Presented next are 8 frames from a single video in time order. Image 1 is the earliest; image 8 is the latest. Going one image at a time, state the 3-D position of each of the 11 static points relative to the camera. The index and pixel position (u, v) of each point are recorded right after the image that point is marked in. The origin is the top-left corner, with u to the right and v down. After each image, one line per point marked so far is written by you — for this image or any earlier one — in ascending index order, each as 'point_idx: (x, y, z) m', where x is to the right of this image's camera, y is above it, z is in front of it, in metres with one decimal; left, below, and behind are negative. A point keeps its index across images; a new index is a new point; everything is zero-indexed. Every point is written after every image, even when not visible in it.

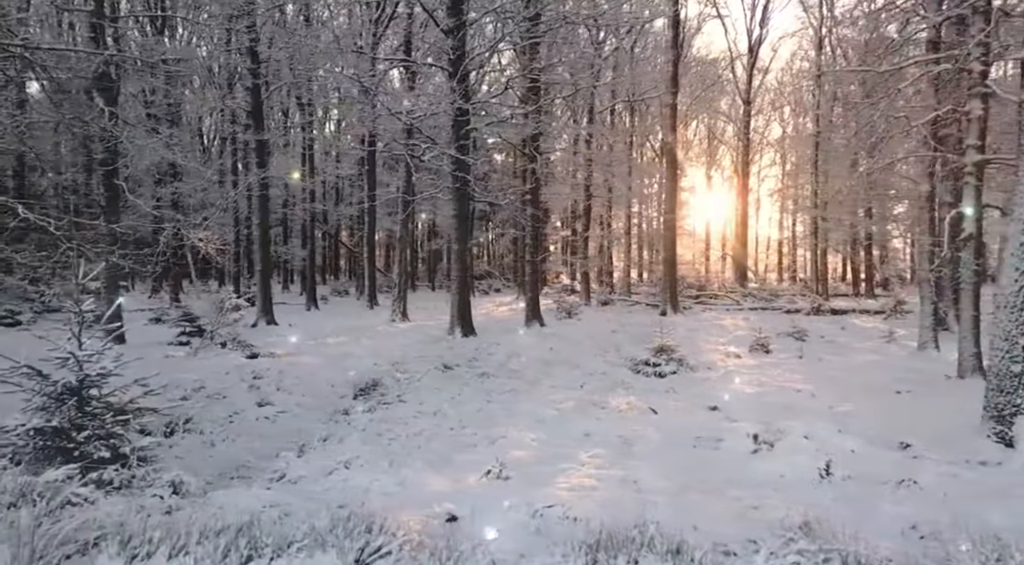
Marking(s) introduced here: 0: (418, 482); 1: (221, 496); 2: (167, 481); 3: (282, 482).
0: (-0.8, -1.7, +6.8) m
1: (-2.3, -1.7, +6.2) m
2: (-2.8, -1.6, +6.4) m
3: (-2.0, -1.7, +6.9) m
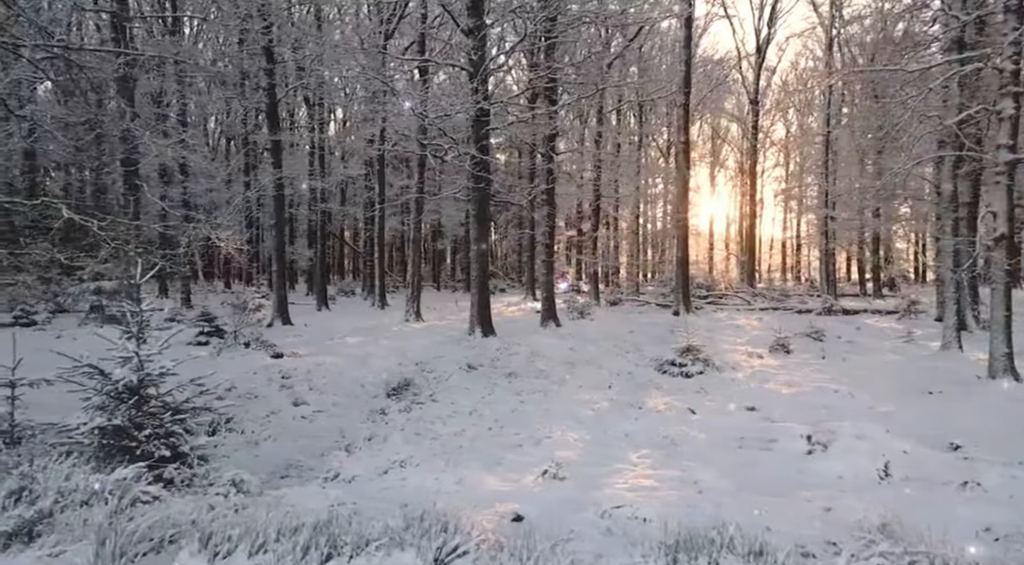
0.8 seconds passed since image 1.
0: (-0.3, -1.7, +6.8) m
1: (-1.8, -1.7, +6.2) m
2: (-2.3, -1.6, +6.5) m
3: (-1.5, -1.7, +6.9) m
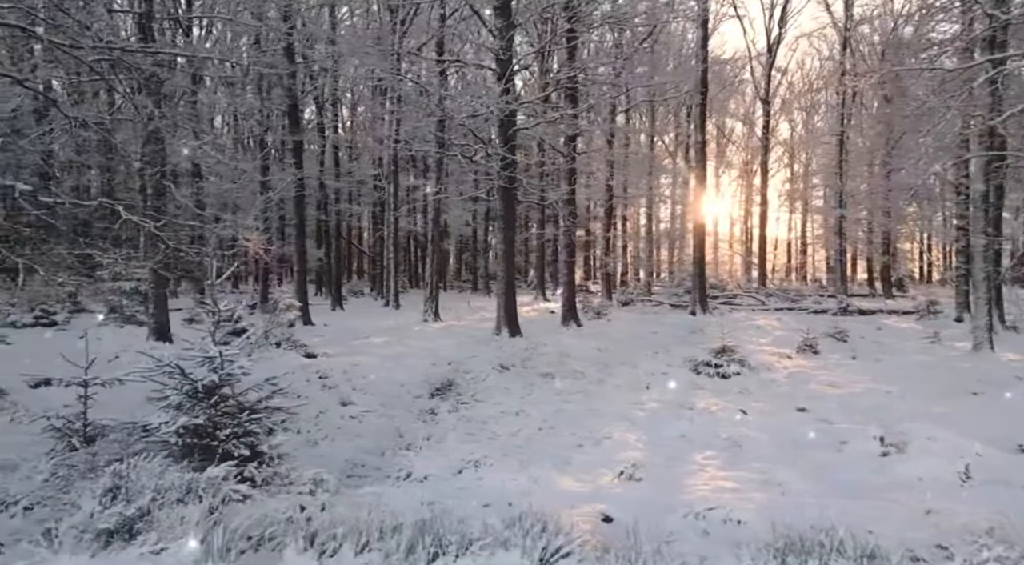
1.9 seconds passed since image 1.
0: (+0.3, -1.7, +6.8) m
1: (-1.2, -1.7, +6.3) m
2: (-1.7, -1.6, +6.5) m
3: (-0.9, -1.7, +7.0) m
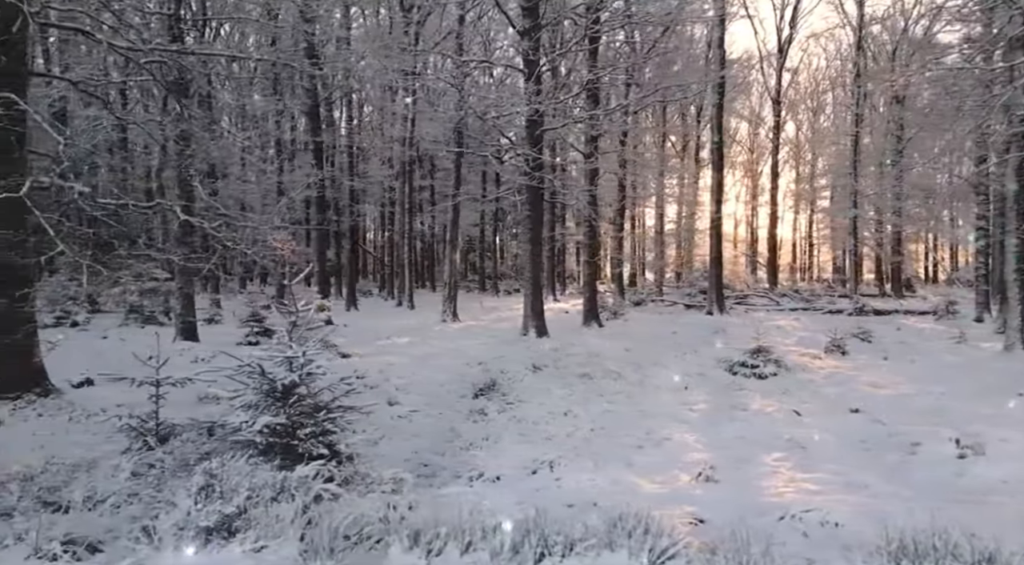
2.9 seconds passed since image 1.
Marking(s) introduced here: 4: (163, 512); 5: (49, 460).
0: (+1.0, -1.7, +6.7) m
1: (-0.5, -1.7, +6.3) m
2: (-1.0, -1.6, +6.5) m
3: (-0.2, -1.7, +7.0) m
4: (-2.4, -1.6, +5.5) m
5: (-4.1, -1.6, +7.0) m
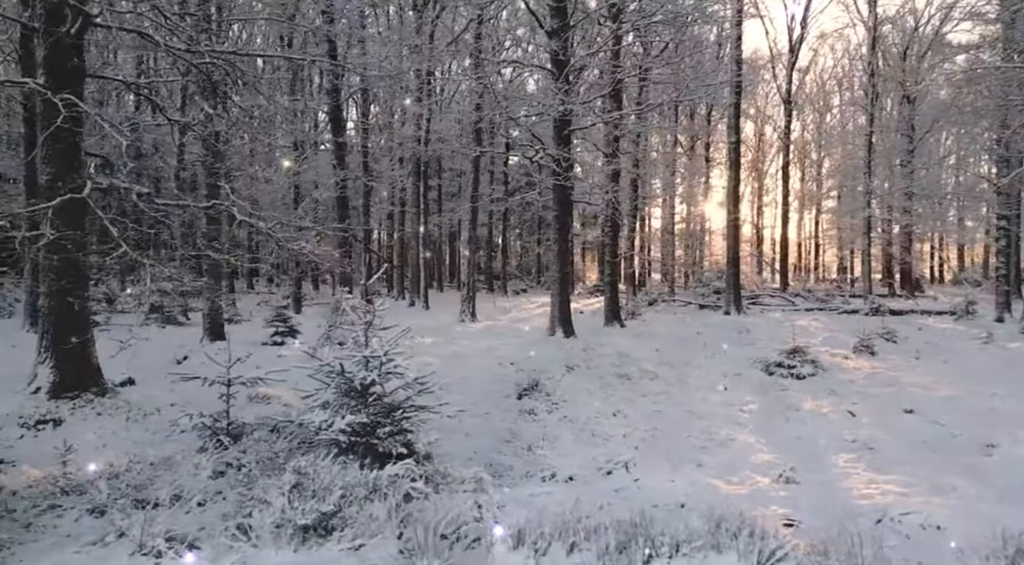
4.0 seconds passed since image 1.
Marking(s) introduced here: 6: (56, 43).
0: (+1.6, -1.7, +6.7) m
1: (+0.1, -1.7, +6.3) m
2: (-0.4, -1.6, +6.5) m
3: (+0.5, -1.7, +6.9) m
4: (-1.8, -1.6, +5.6) m
5: (-3.5, -1.6, +7.1) m
6: (-5.7, +2.9, +9.7) m
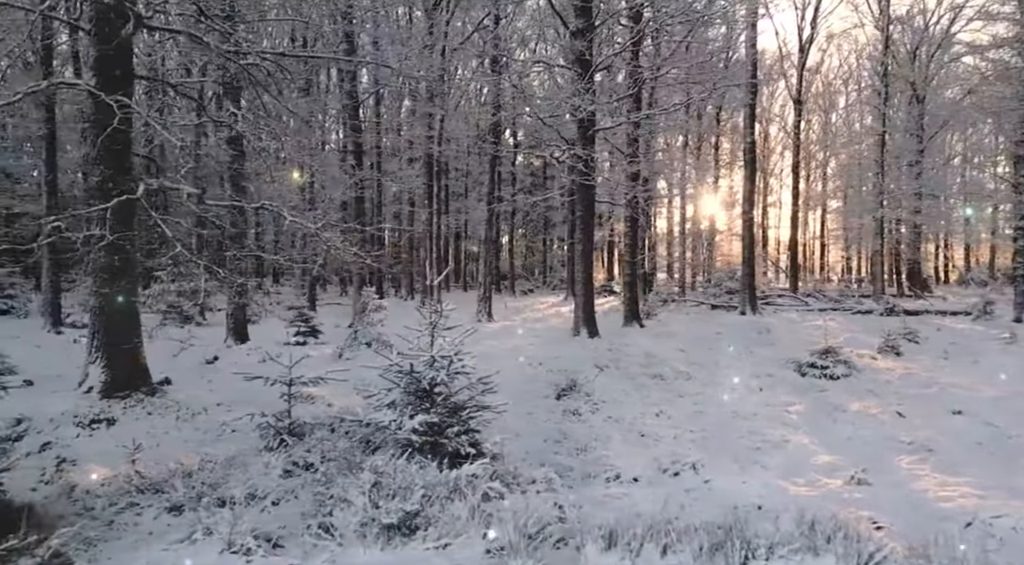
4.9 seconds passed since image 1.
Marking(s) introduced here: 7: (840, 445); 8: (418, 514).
0: (+2.2, -1.7, +6.7) m
1: (+0.7, -1.7, +6.3) m
2: (+0.2, -1.6, +6.5) m
3: (+1.0, -1.7, +6.9) m
4: (-1.2, -1.6, +5.6) m
5: (-2.9, -1.6, +7.2) m
6: (-5.0, +2.9, +9.8) m
7: (+3.9, -1.9, +9.4) m
8: (-0.6, -1.6, +5.4) m
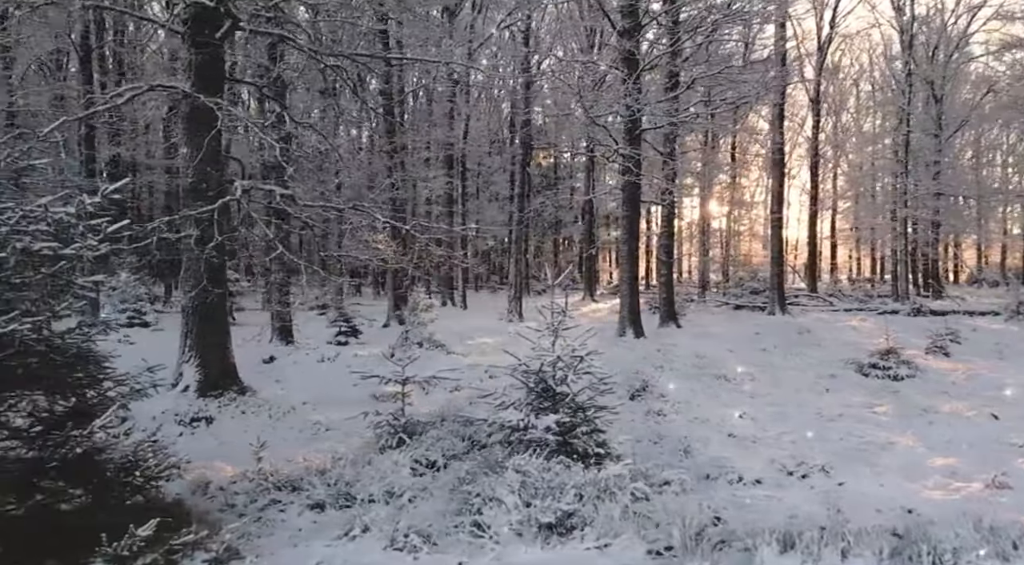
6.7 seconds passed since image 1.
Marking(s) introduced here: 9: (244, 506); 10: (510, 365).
0: (+3.3, -1.7, +6.6) m
1: (+1.8, -1.7, +6.2) m
2: (+1.3, -1.6, +6.5) m
3: (+2.1, -1.7, +6.9) m
4: (-0.2, -1.6, +5.6) m
5: (-1.8, -1.6, +7.2) m
6: (-3.8, +2.9, +9.9) m
7: (+5.1, -1.9, +9.2) m
8: (+0.4, -1.6, +5.4) m
9: (-2.1, -1.7, +6.2) m
10: (0.0, -0.7, +7.1) m
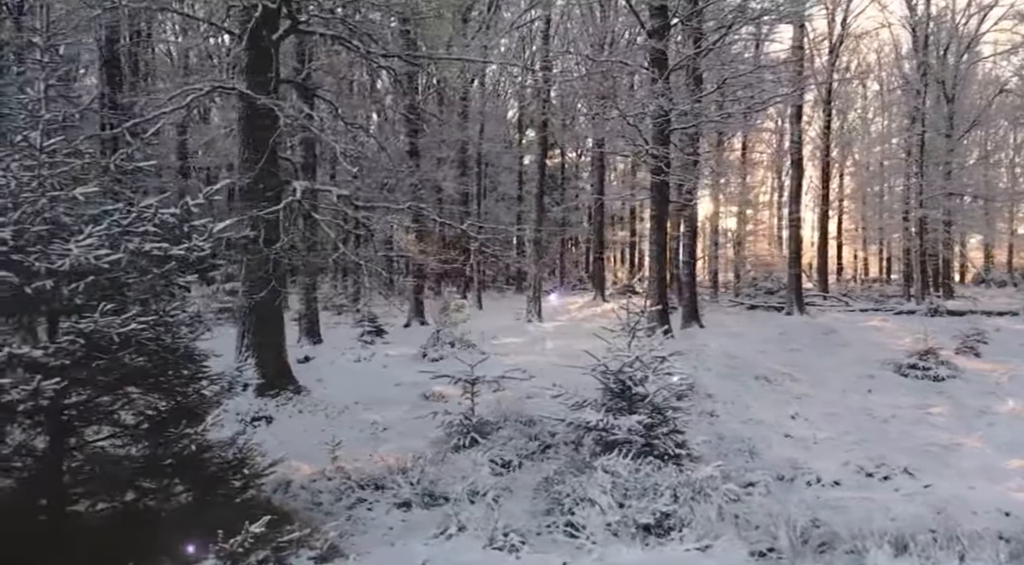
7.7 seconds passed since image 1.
0: (+4.0, -1.7, +6.5) m
1: (+2.4, -1.7, +6.2) m
2: (+2.0, -1.6, +6.5) m
3: (+2.8, -1.7, +6.8) m
4: (+0.5, -1.6, +5.6) m
5: (-1.1, -1.6, +7.3) m
6: (-3.1, +2.9, +10.0) m
7: (+5.8, -1.9, +9.1) m
8: (+1.0, -1.6, +5.4) m
9: (-1.4, -1.7, +6.2) m
10: (+0.7, -0.7, +7.1) m
